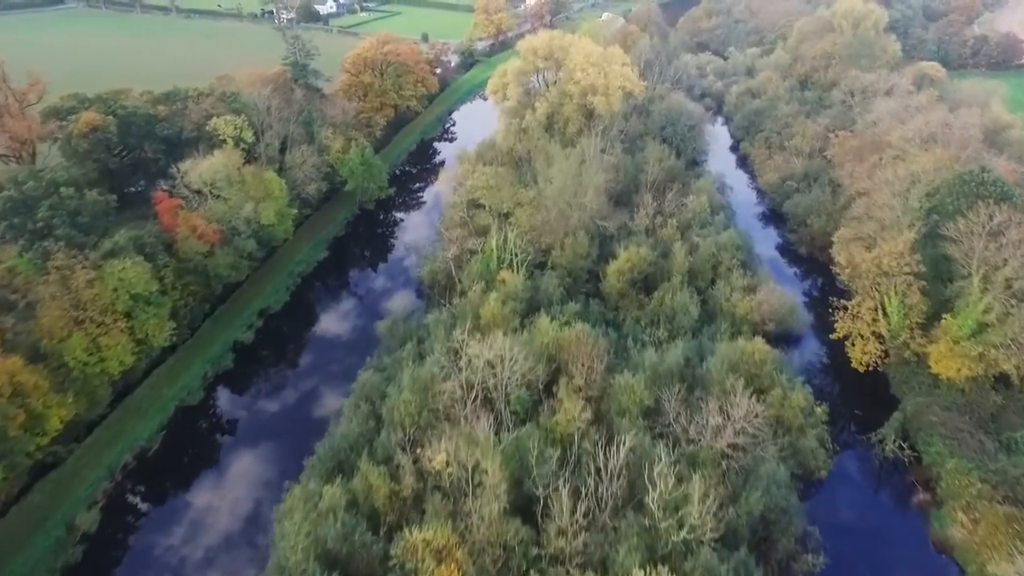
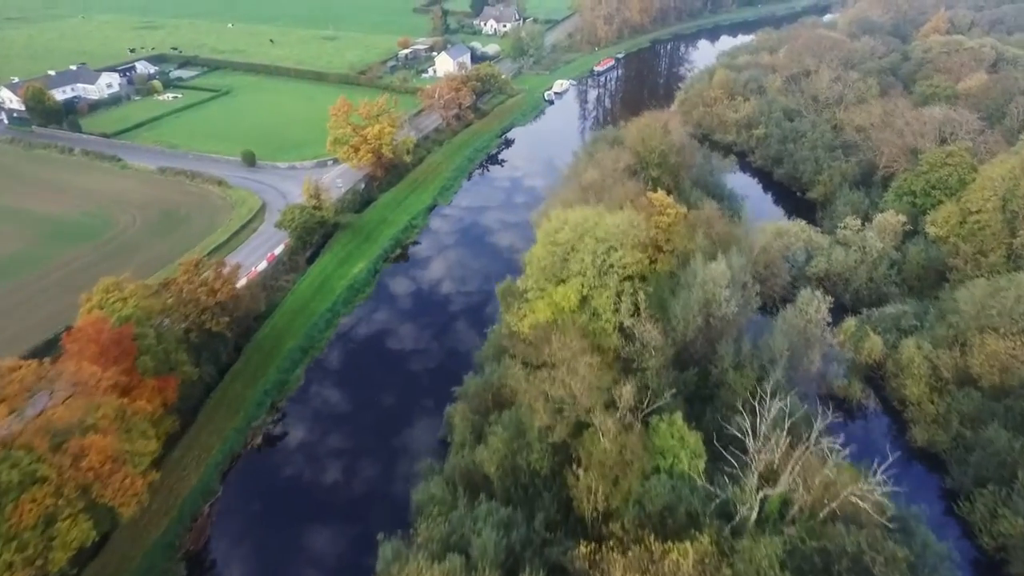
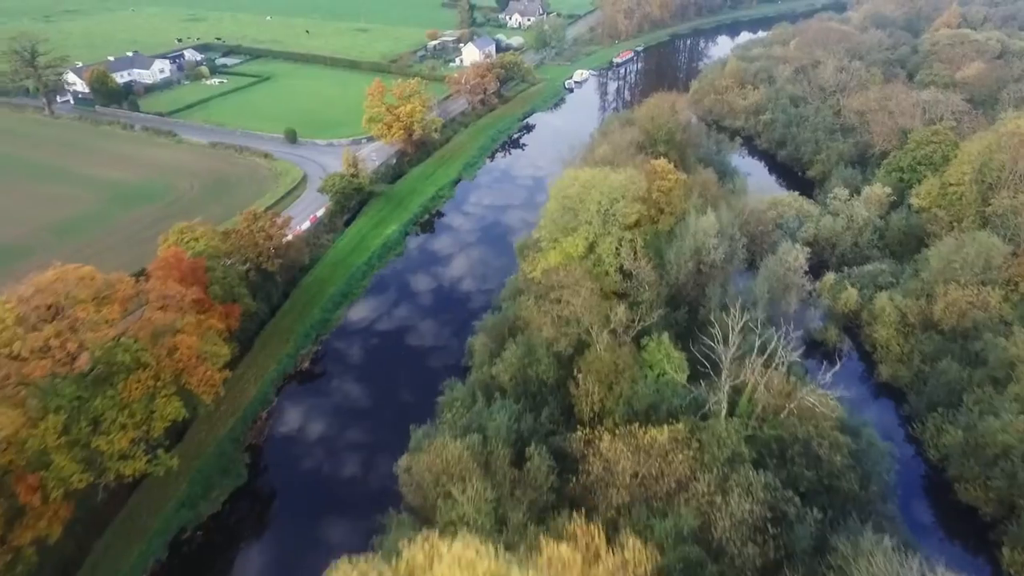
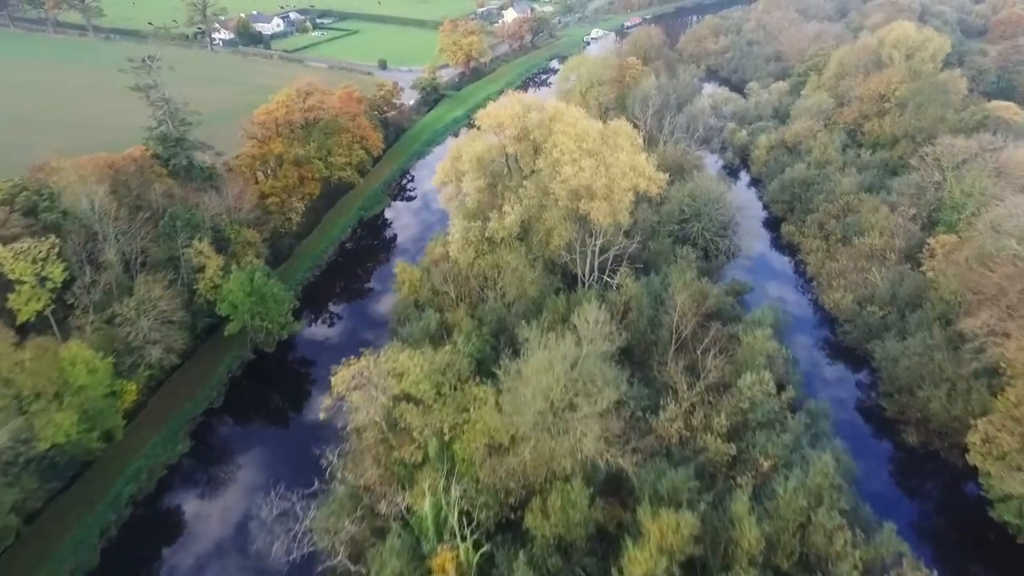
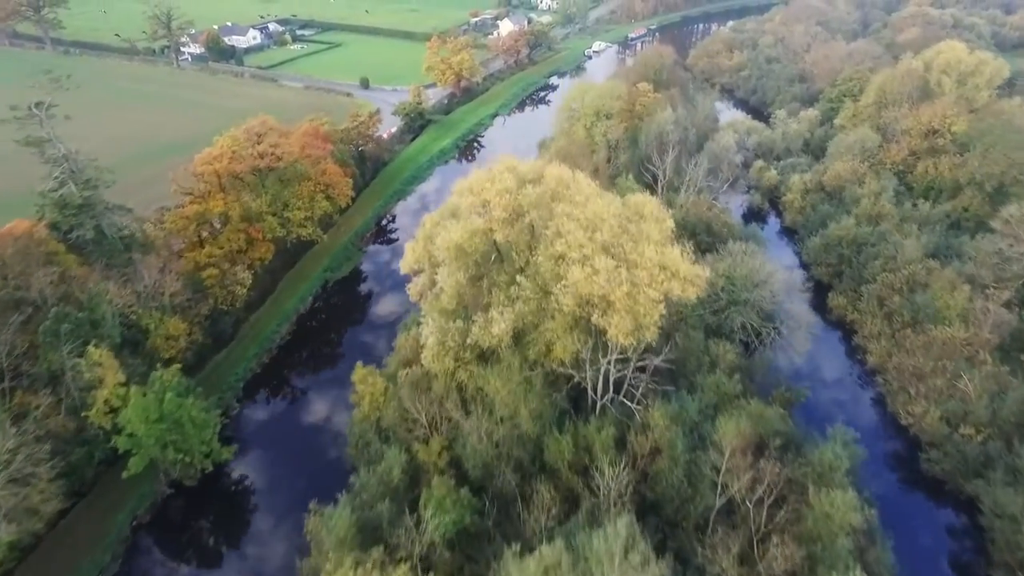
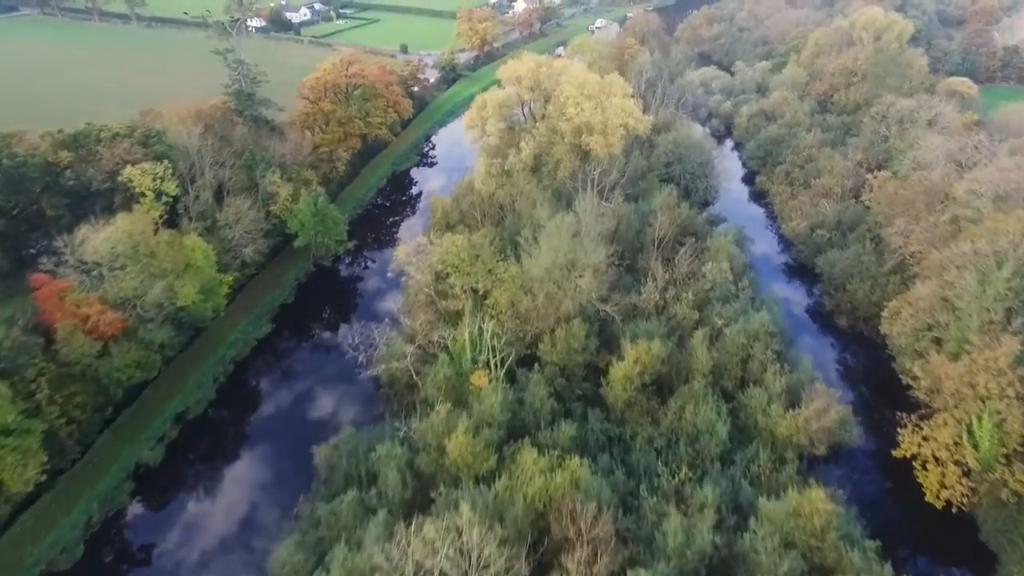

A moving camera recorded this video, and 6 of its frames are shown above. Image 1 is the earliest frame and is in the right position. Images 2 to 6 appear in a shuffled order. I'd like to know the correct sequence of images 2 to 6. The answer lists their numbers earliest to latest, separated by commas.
6, 4, 5, 3, 2
